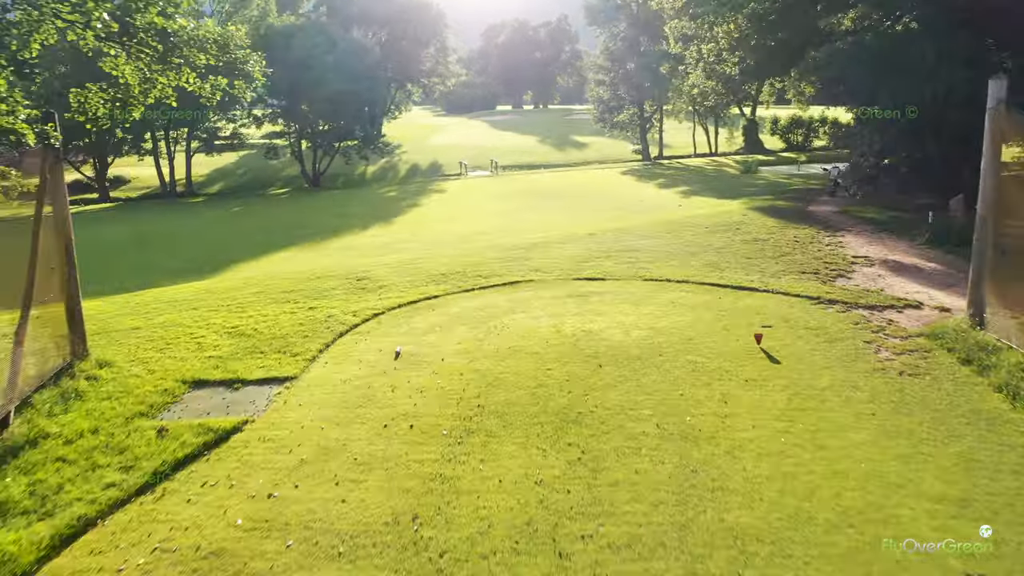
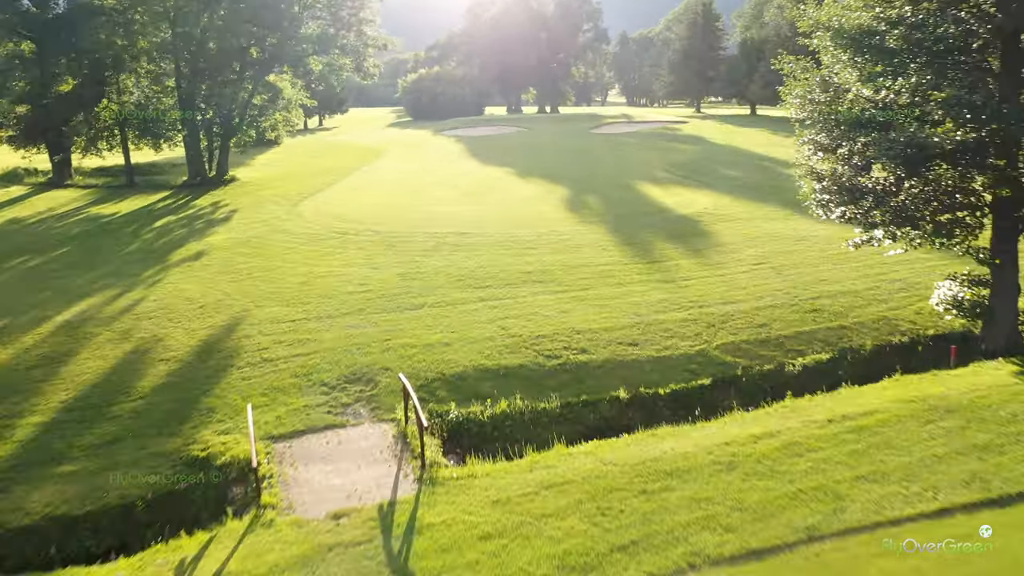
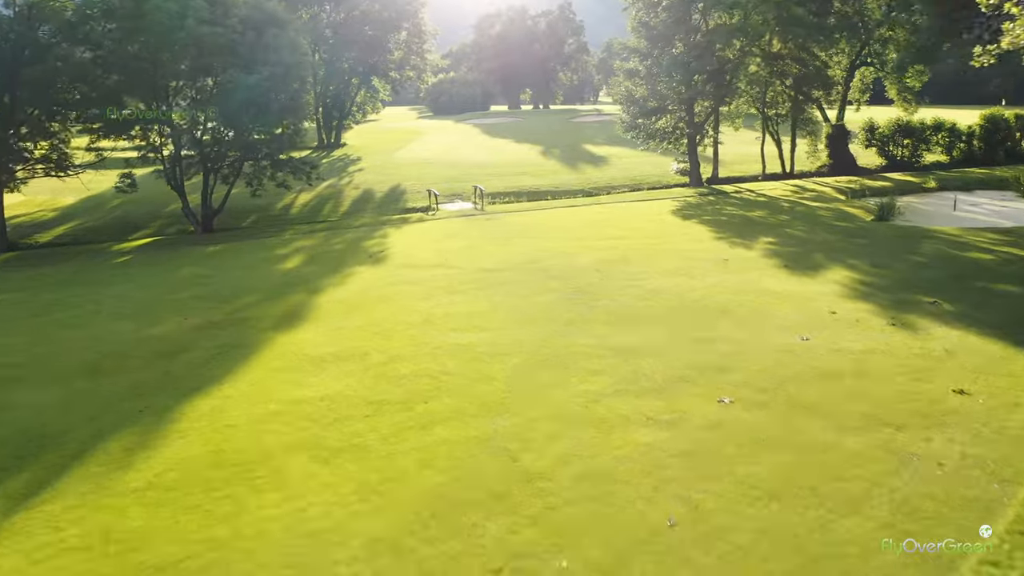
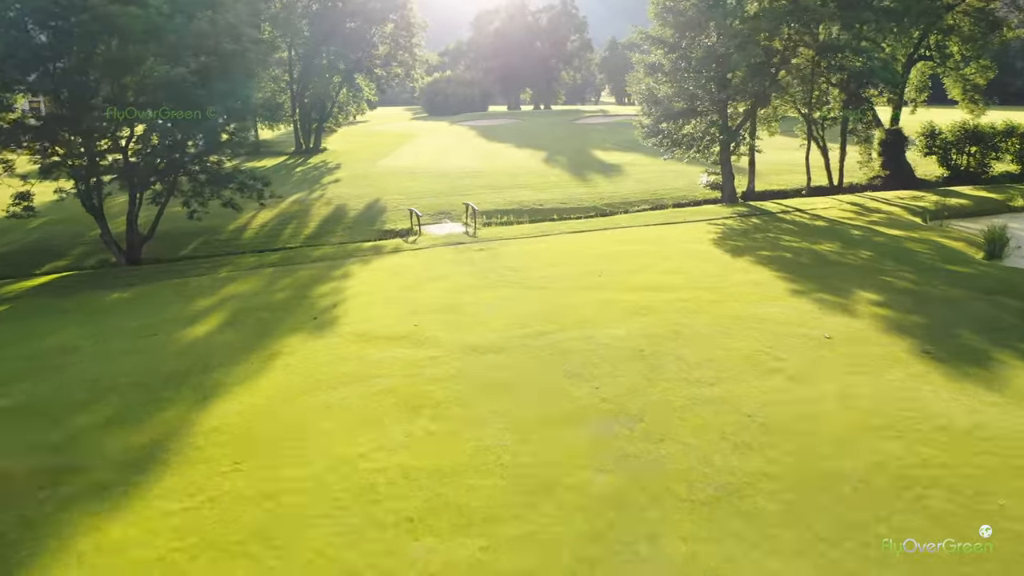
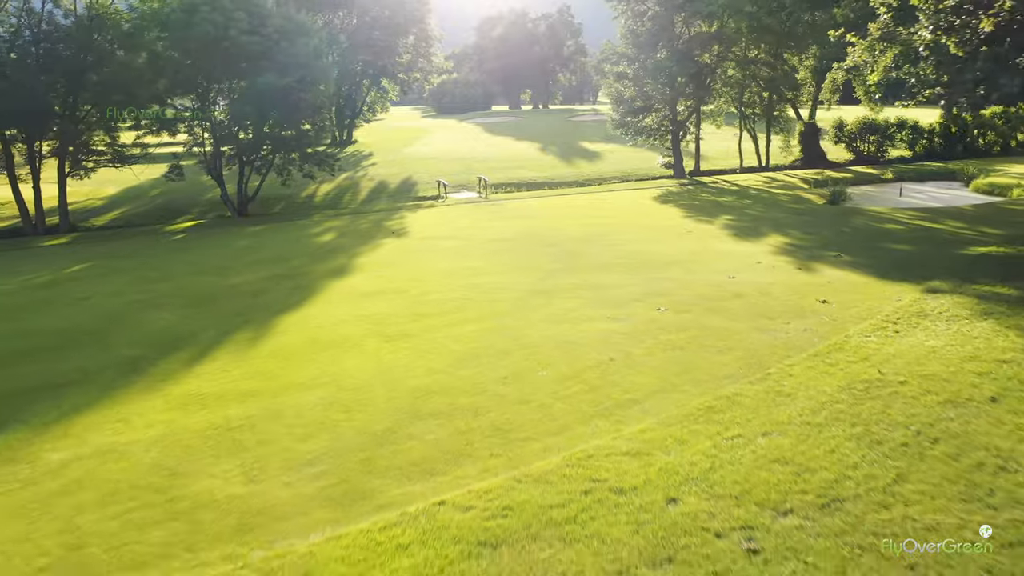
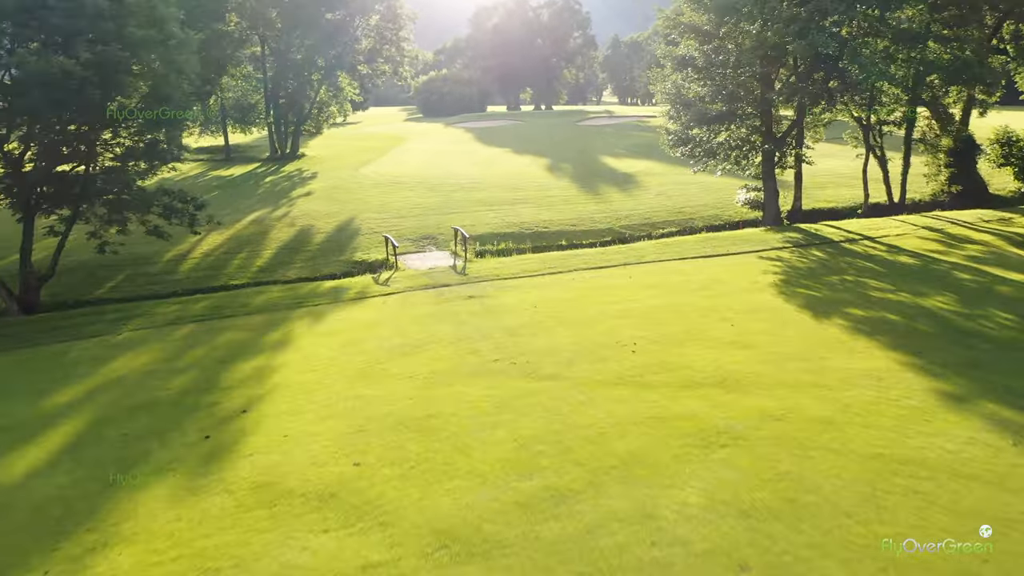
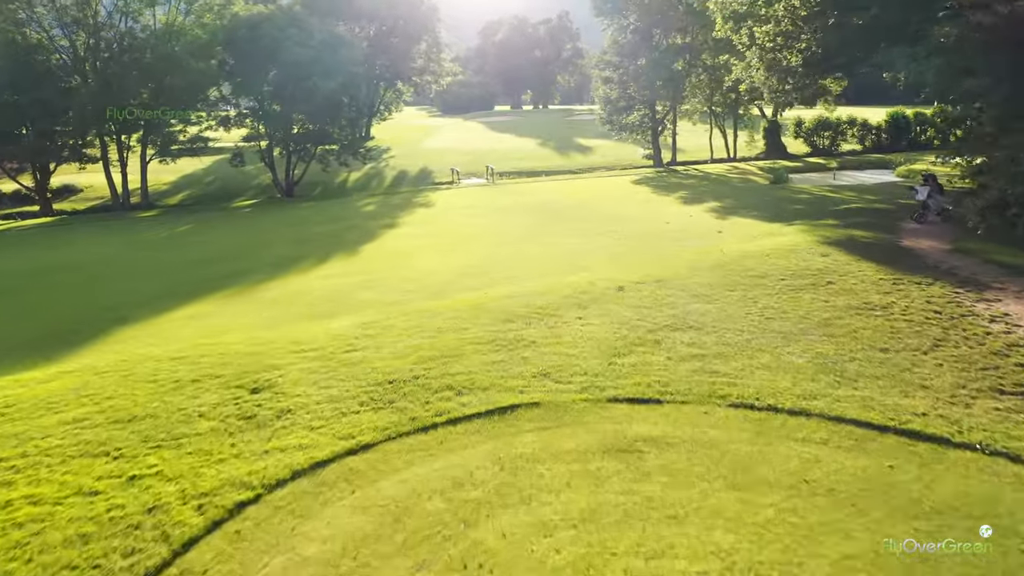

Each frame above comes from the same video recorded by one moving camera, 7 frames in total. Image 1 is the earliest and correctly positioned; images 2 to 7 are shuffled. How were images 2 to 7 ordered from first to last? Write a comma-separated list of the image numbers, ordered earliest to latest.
7, 5, 3, 4, 6, 2
